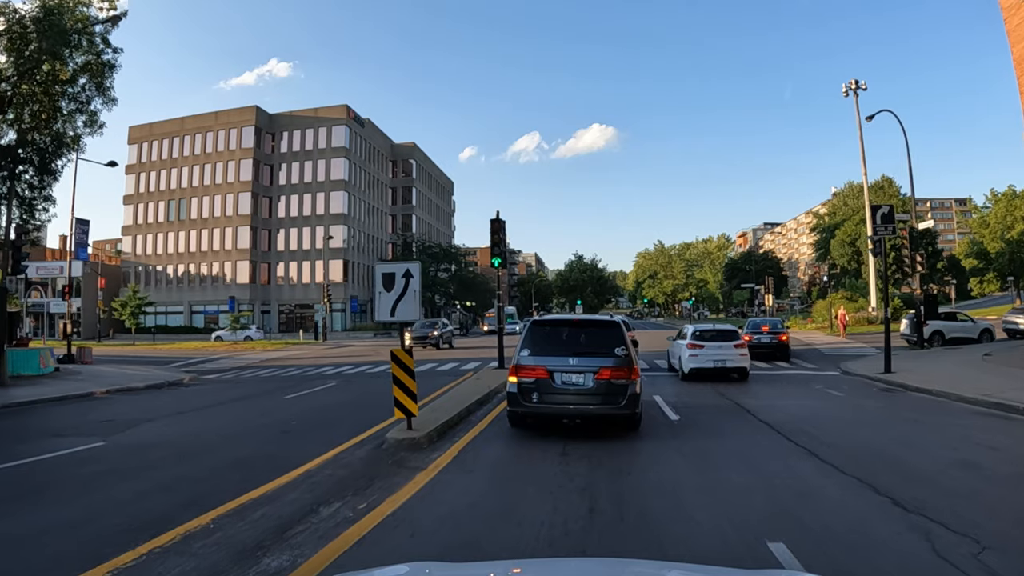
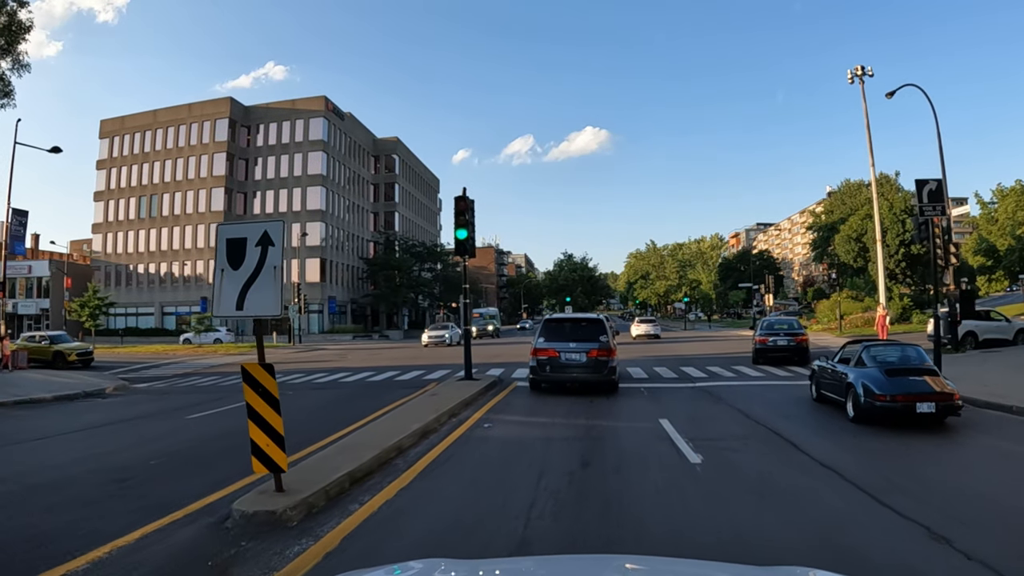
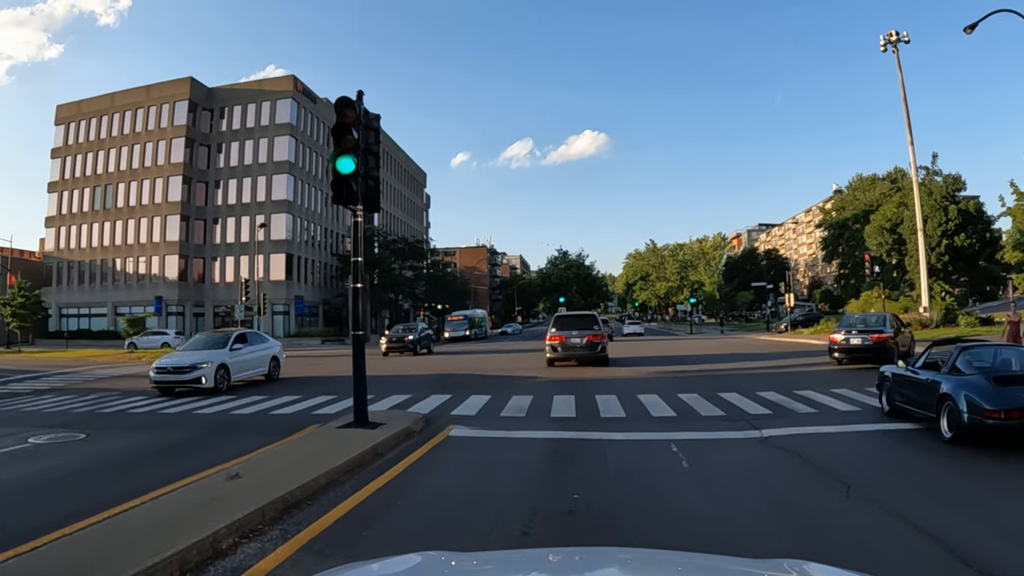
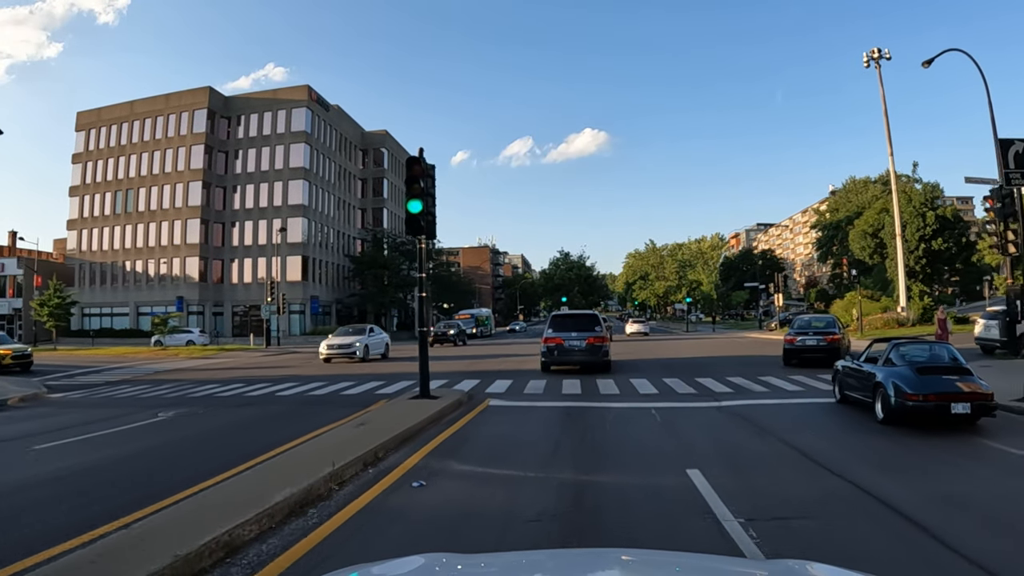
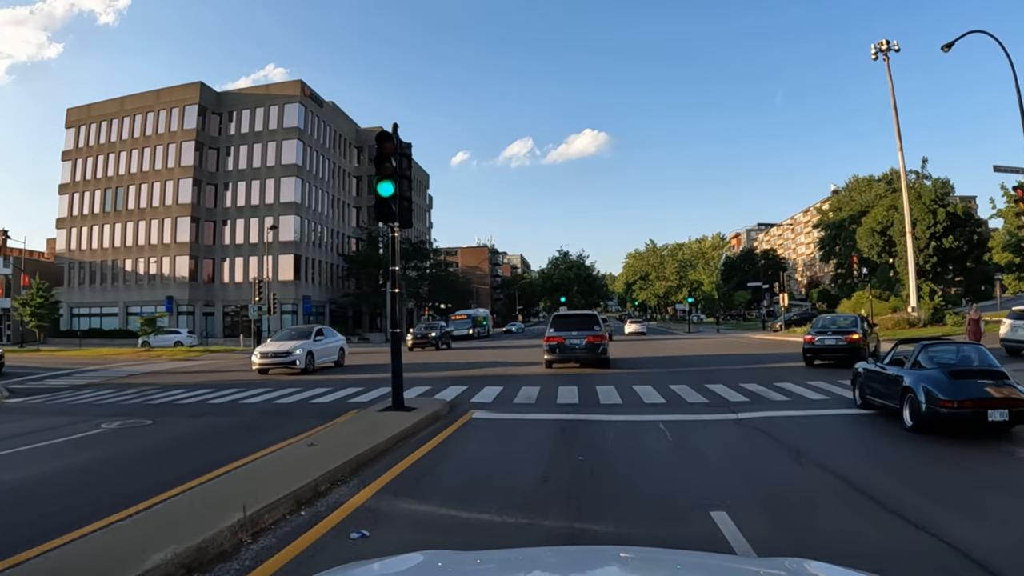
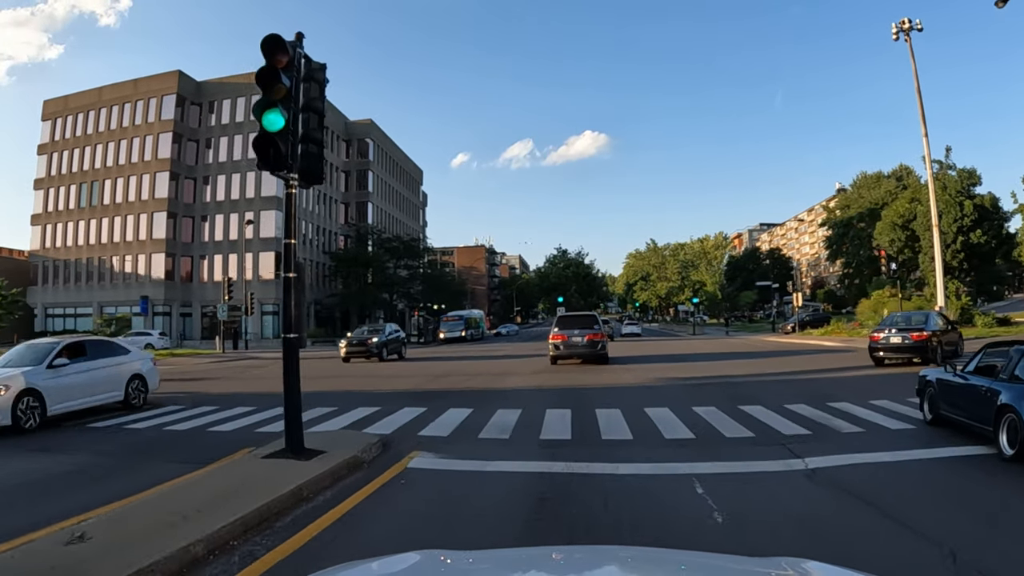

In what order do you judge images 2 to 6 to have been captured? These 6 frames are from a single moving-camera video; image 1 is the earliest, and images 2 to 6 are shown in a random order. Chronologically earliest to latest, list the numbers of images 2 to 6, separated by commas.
2, 4, 5, 3, 6
